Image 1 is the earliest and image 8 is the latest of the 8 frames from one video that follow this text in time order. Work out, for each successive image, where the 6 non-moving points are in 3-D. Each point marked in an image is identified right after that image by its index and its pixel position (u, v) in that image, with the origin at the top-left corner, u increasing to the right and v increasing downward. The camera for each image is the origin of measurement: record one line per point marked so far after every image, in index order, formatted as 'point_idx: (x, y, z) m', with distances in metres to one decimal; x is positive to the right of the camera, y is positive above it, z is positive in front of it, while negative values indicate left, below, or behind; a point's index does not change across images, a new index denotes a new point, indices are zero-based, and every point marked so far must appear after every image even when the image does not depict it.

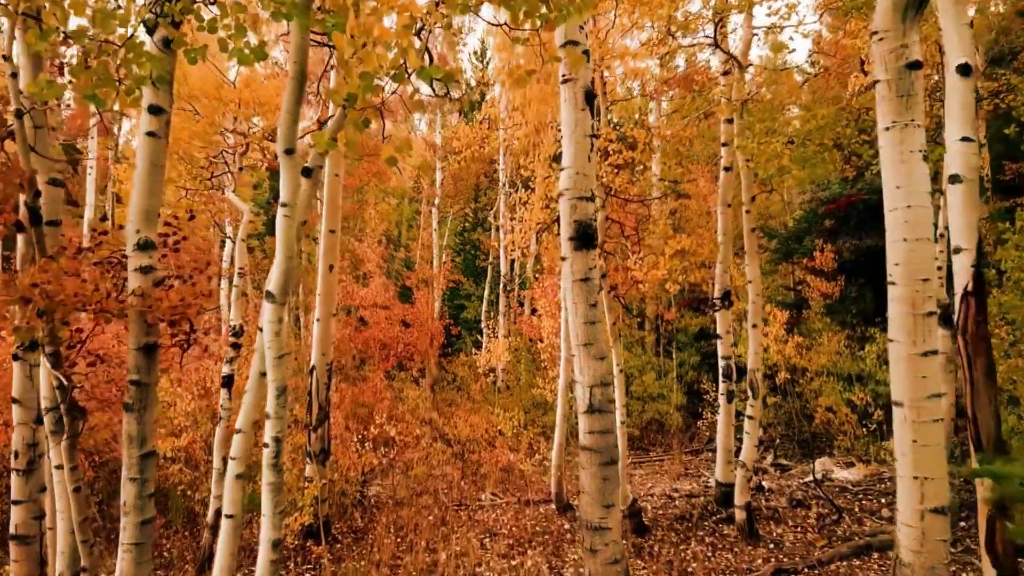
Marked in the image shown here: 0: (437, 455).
0: (-0.9, -2.0, +11.8) m
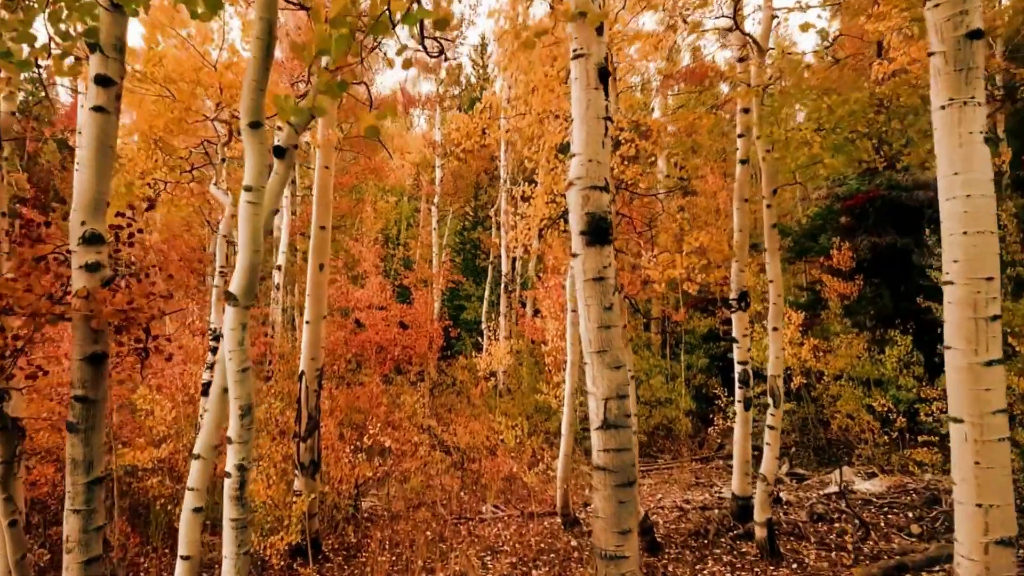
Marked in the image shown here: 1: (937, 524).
0: (-0.9, -2.0, +11.2) m
1: (+3.6, -2.0, +8.4) m
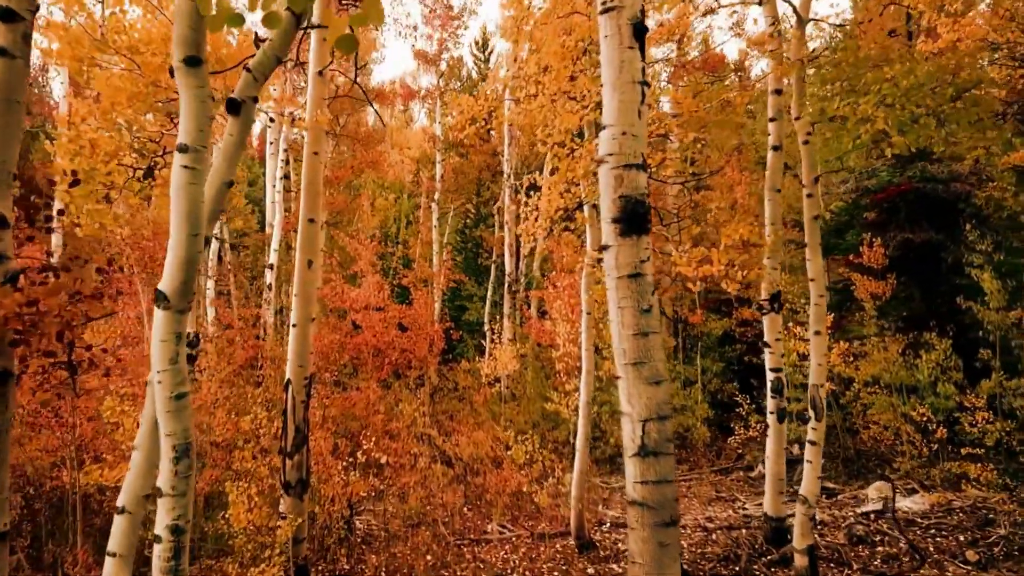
0: (-0.8, -2.0, +10.4) m
1: (+3.7, -2.0, +7.6) m
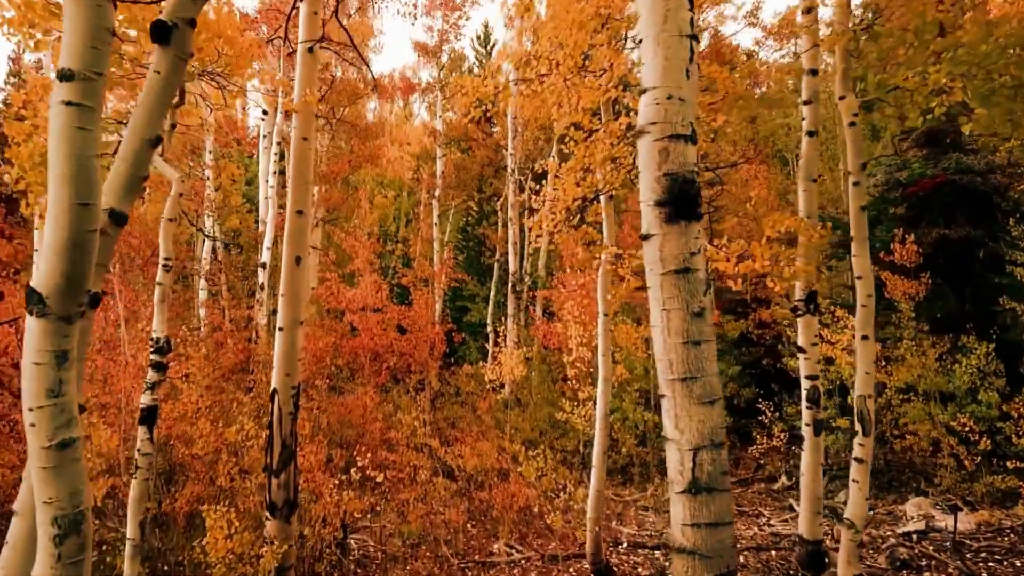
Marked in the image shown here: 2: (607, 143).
0: (-0.7, -2.0, +9.7) m
1: (+3.8, -2.0, +6.8) m
2: (+0.6, +0.9, +6.4) m
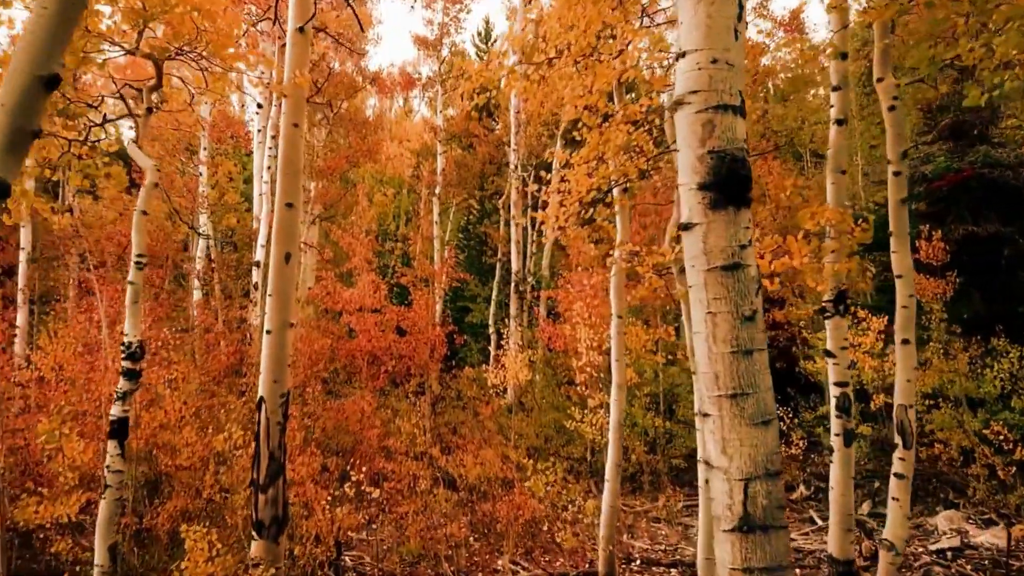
0: (-0.7, -2.0, +9.1) m
1: (+3.8, -2.0, +6.3) m
2: (+0.7, +0.9, +5.8) m
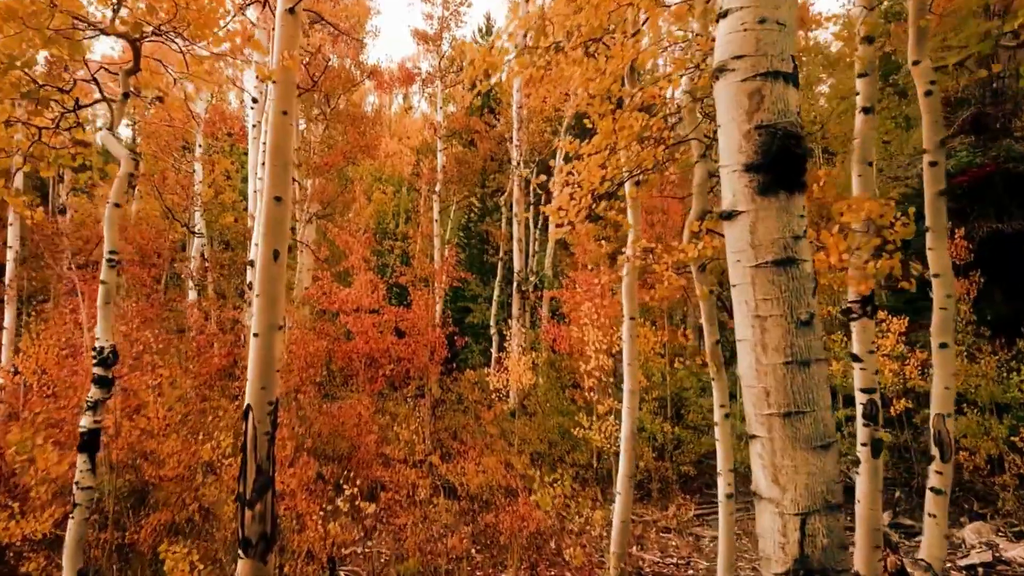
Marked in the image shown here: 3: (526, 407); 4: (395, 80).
0: (-0.6, -2.0, +8.7) m
1: (+3.8, -2.0, +5.9) m
2: (+0.7, +0.9, +5.4) m
3: (+0.2, -1.5, +12.3) m
4: (-2.2, +3.9, +18.7) m
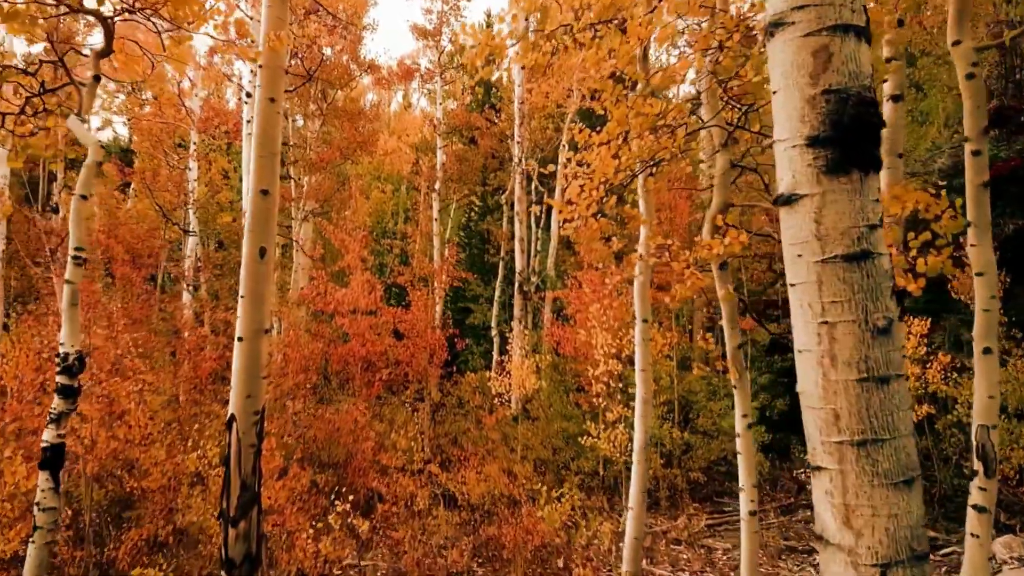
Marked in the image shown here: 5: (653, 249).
0: (-0.6, -2.0, +8.3) m
1: (+3.9, -2.0, +5.4) m
2: (+0.7, +0.9, +5.0) m
3: (+0.2, -1.5, +11.9) m
4: (-2.2, +3.9, +18.3) m
5: (+0.8, +0.2, +5.8) m
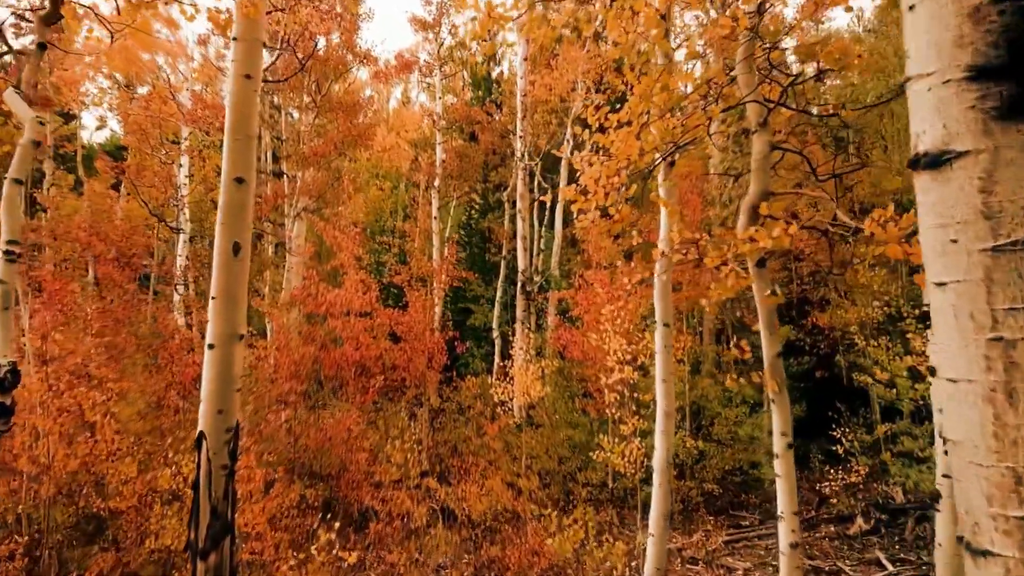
0: (-0.6, -2.0, +7.6) m
1: (+3.9, -2.0, +4.8) m
2: (+0.8, +0.9, +4.3) m
3: (+0.2, -1.5, +11.2) m
4: (-2.1, +3.9, +17.7) m
5: (+0.9, +0.2, +5.2) m
